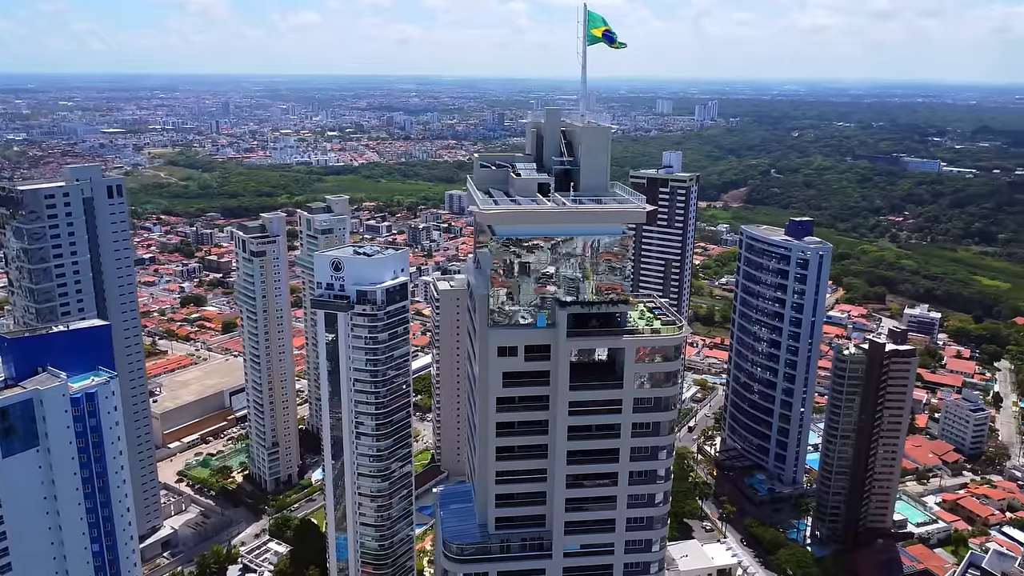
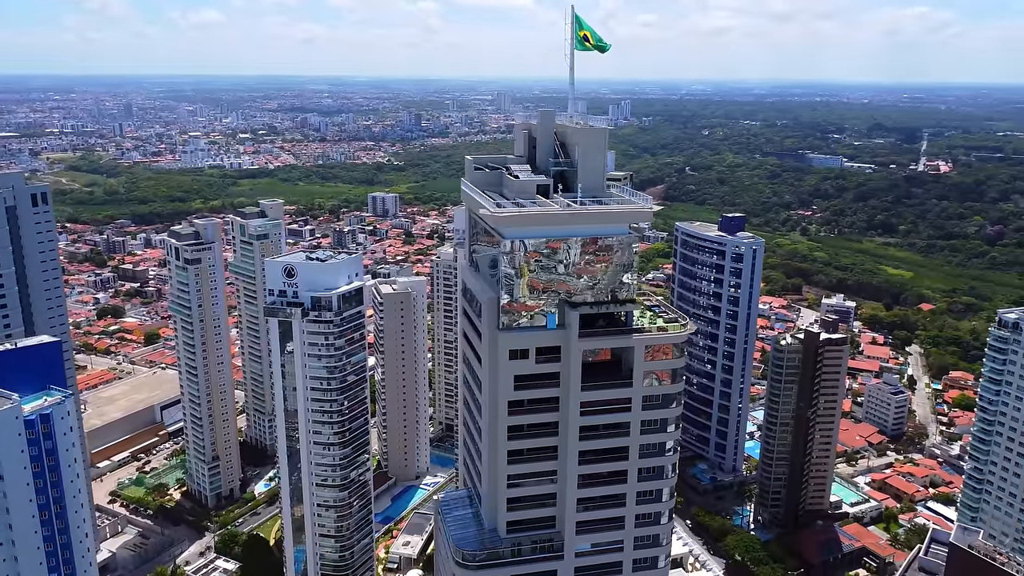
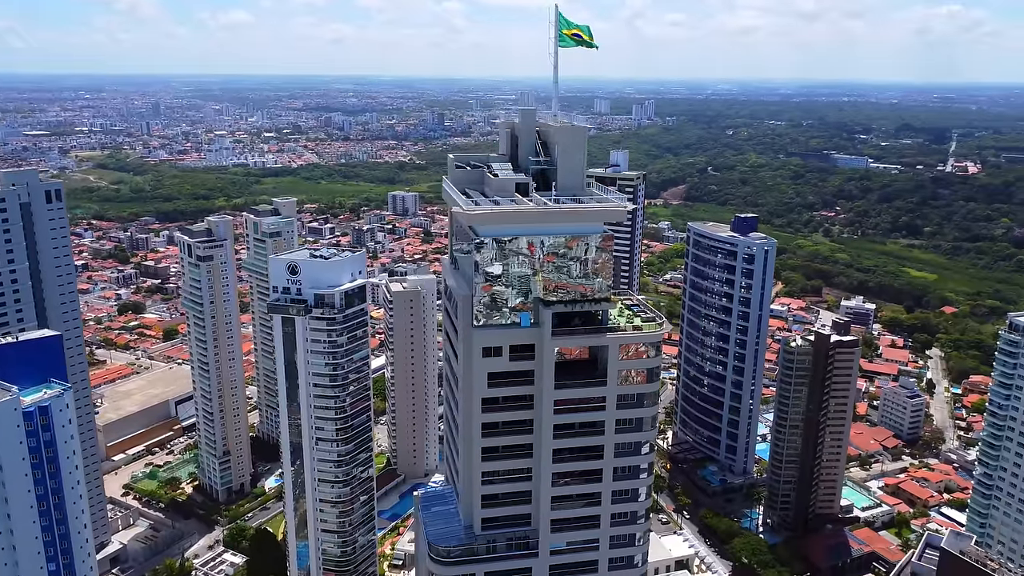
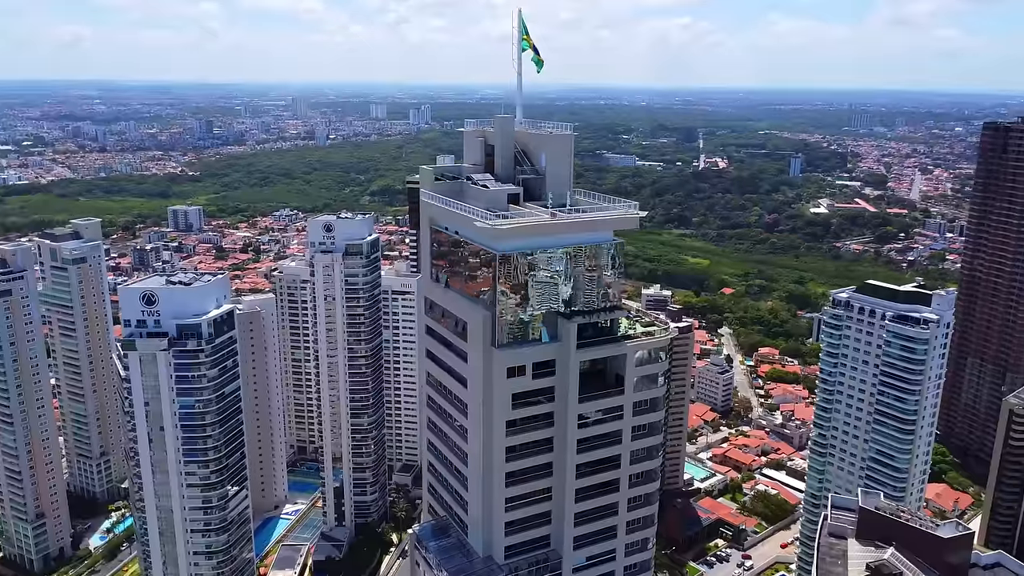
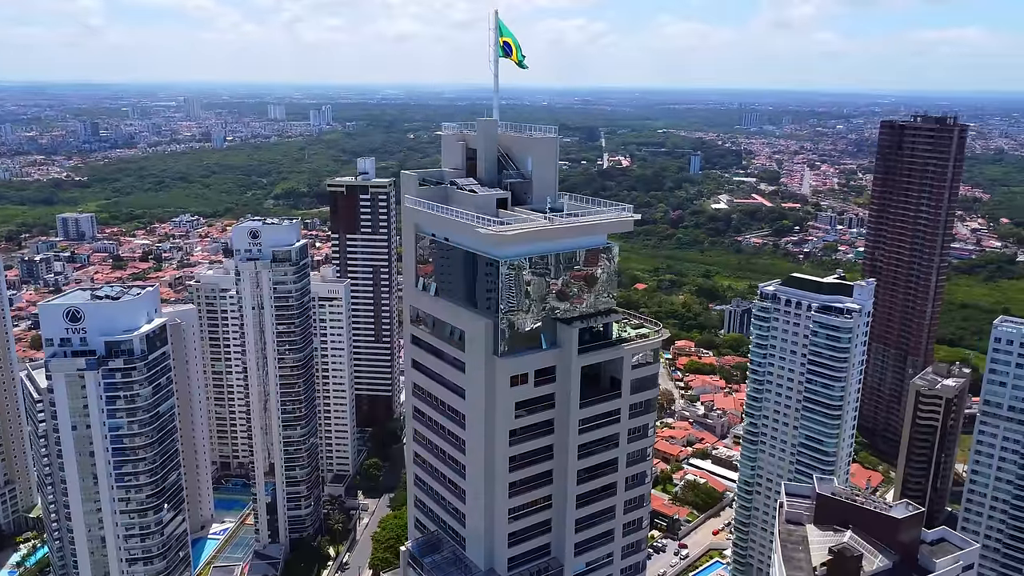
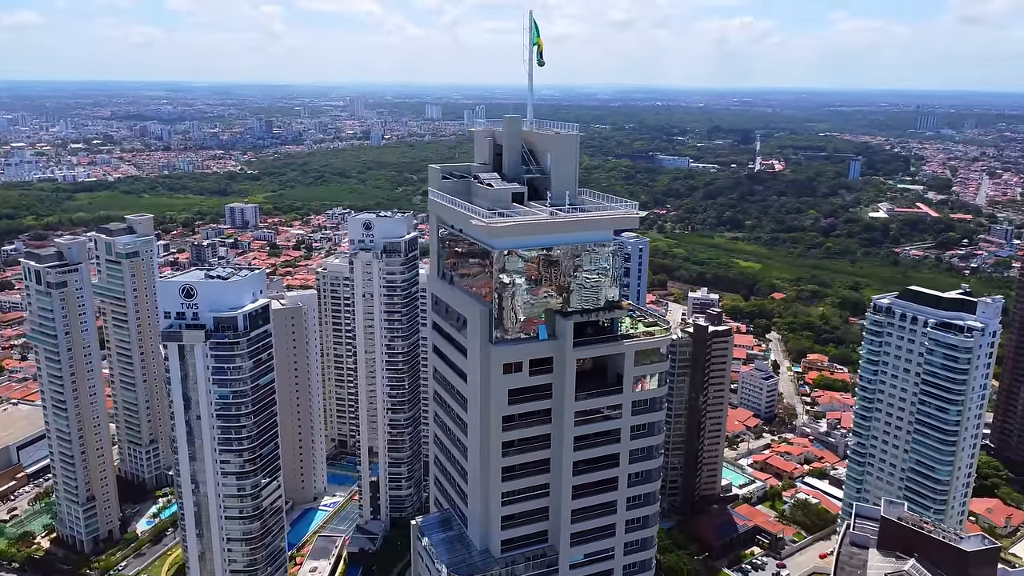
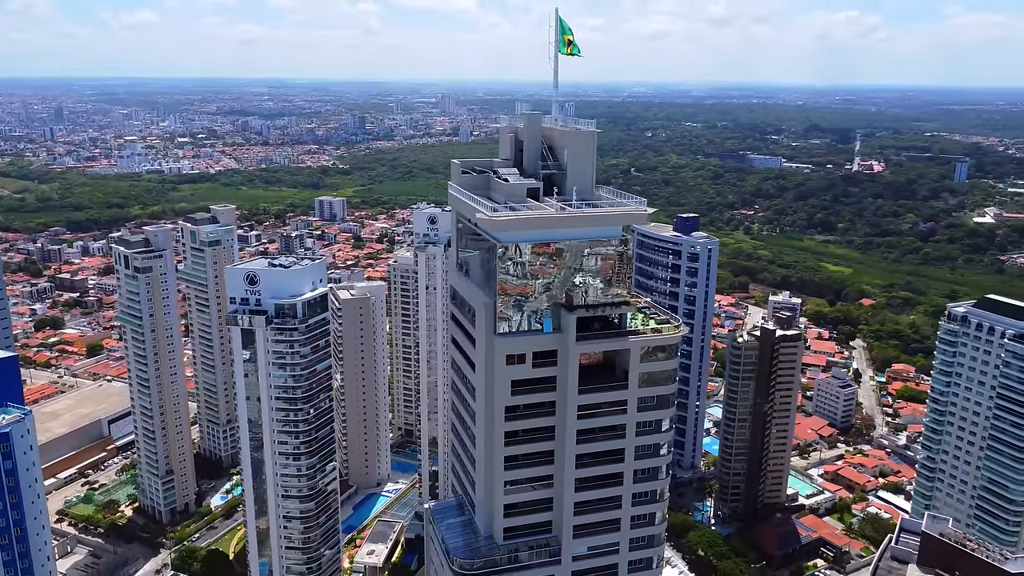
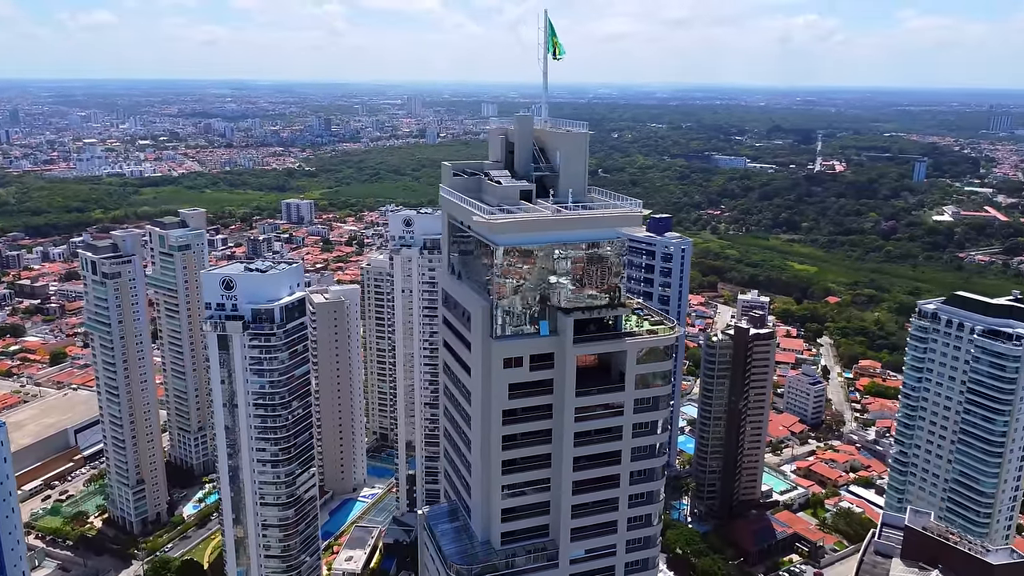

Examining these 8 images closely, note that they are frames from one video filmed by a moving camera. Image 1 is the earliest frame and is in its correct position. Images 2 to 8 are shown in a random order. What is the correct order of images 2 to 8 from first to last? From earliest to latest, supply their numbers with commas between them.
3, 2, 7, 8, 6, 4, 5
